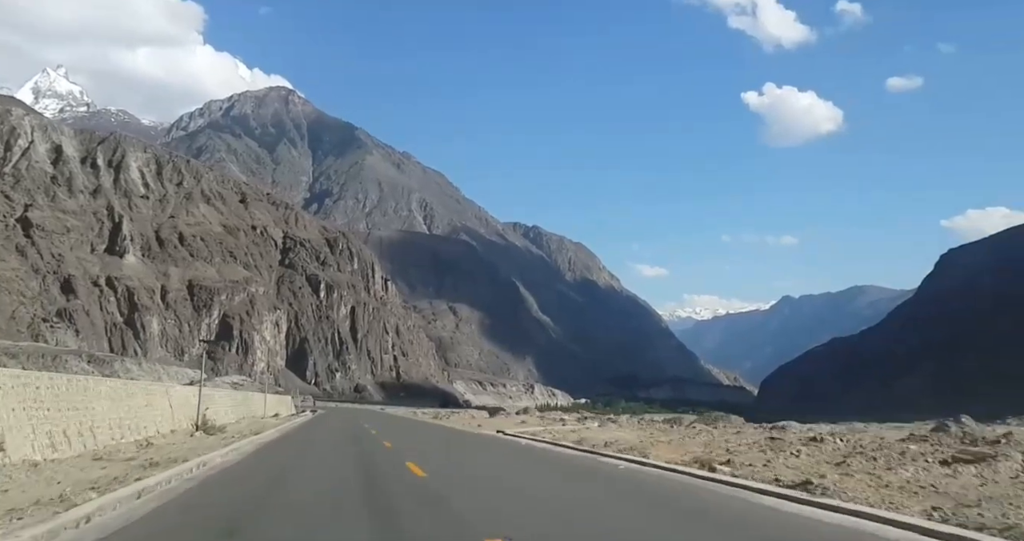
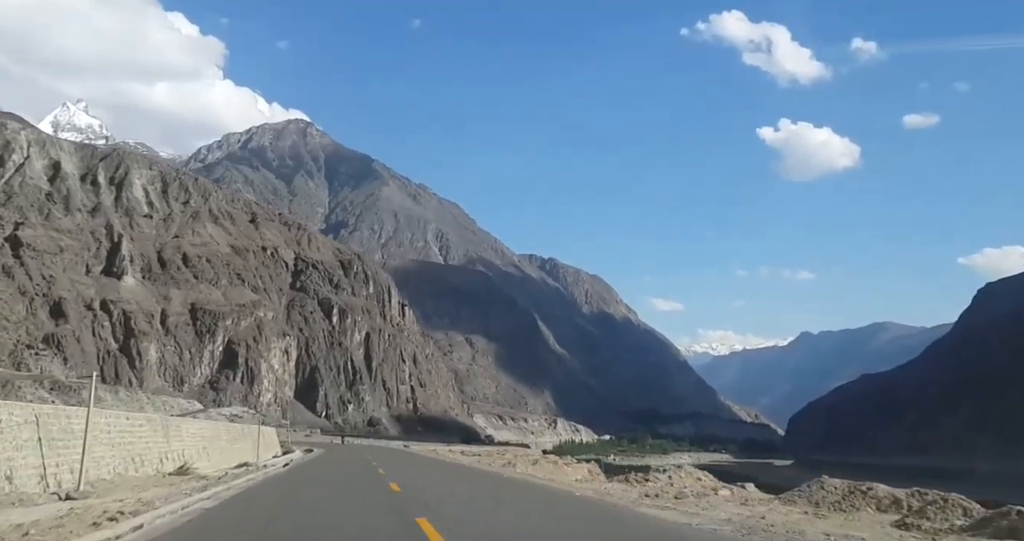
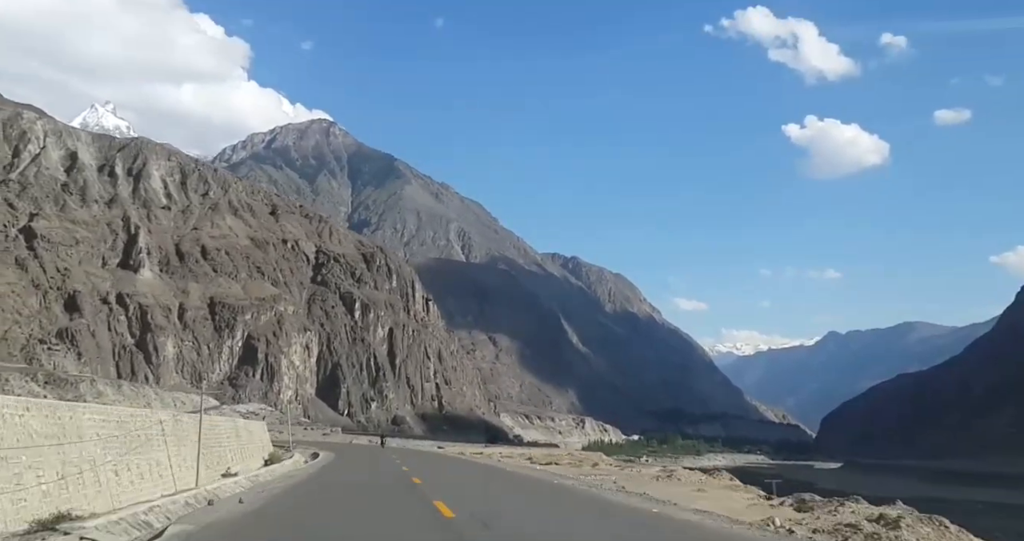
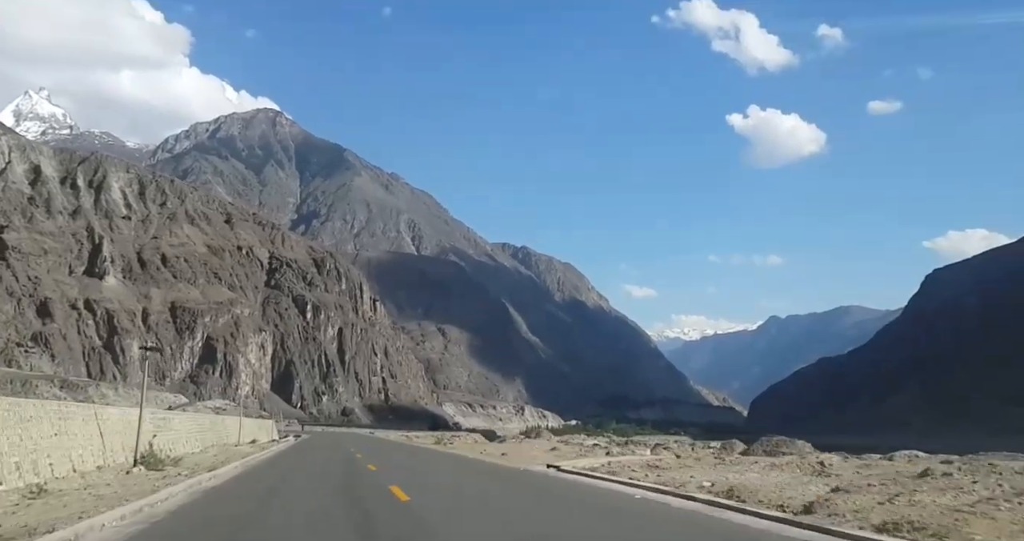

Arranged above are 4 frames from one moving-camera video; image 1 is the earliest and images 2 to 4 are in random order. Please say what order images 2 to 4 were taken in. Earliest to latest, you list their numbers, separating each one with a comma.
4, 2, 3
